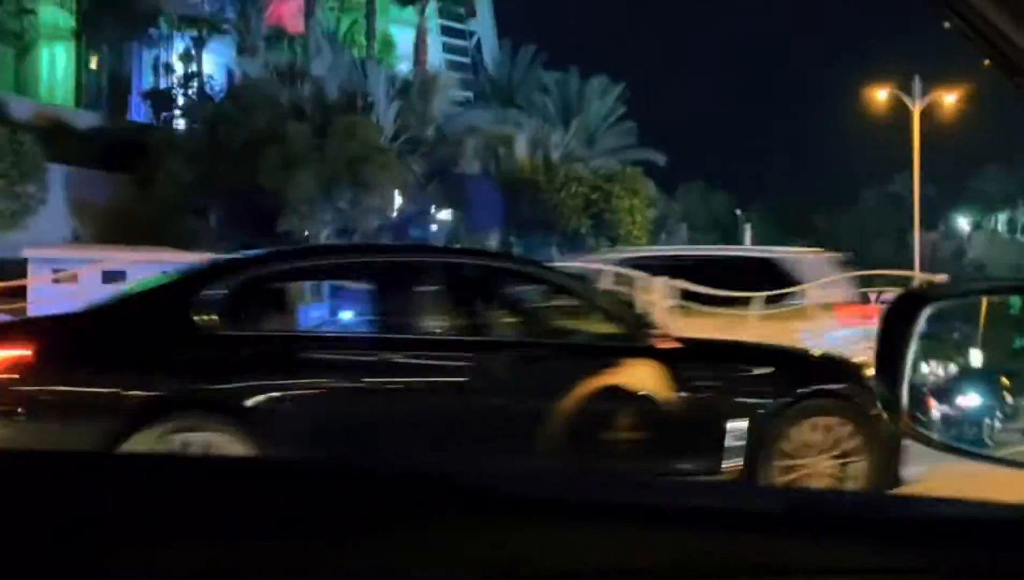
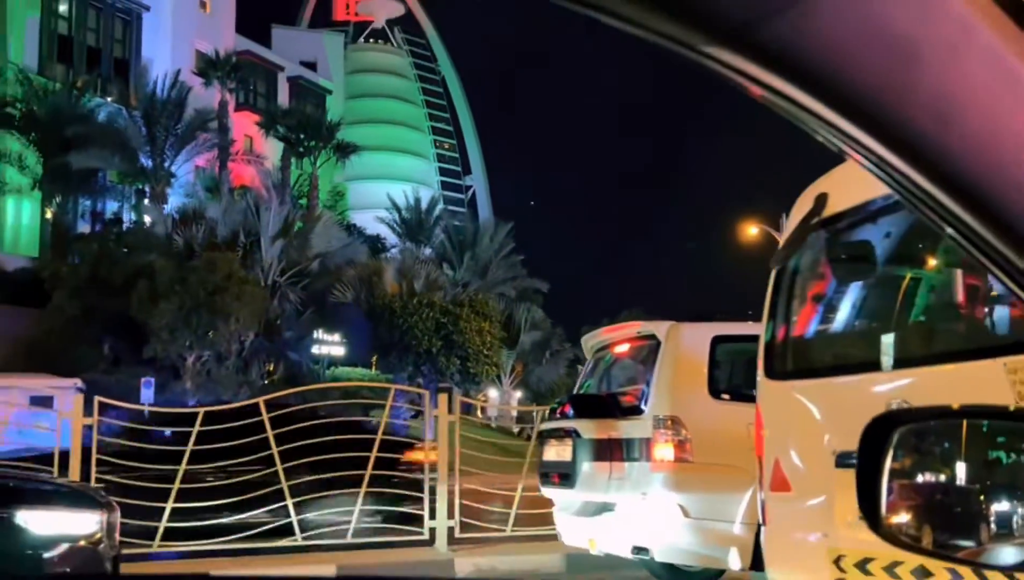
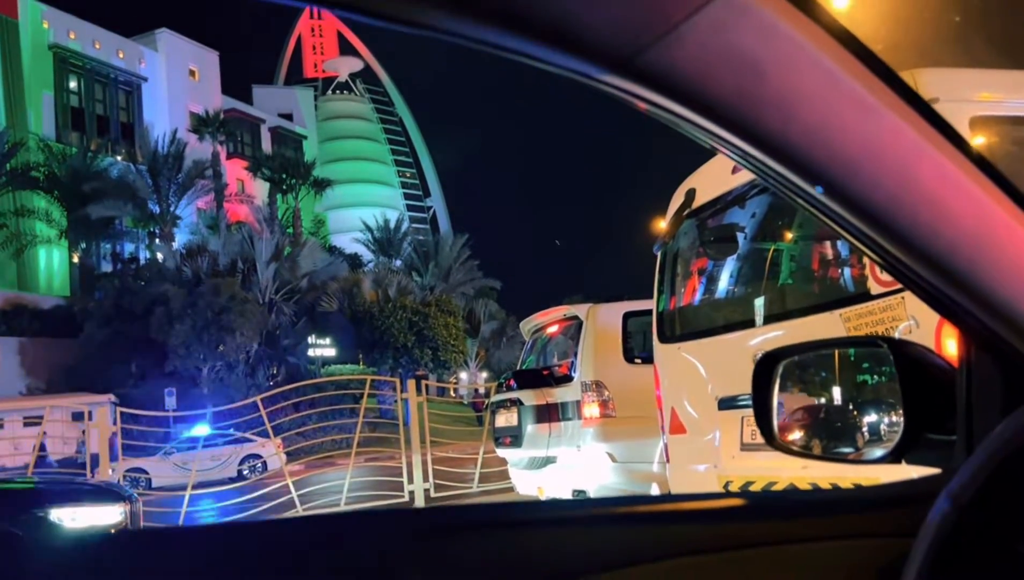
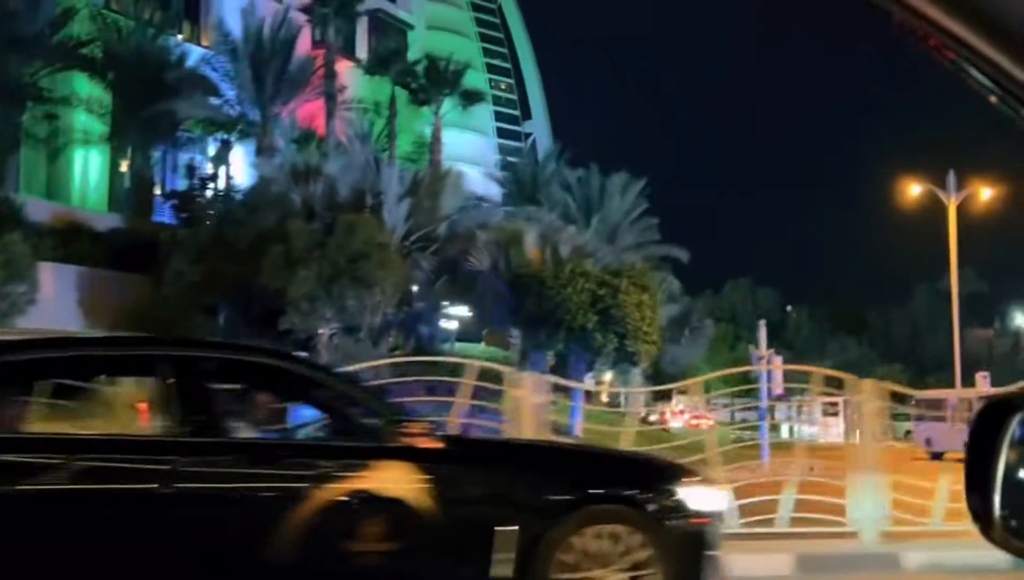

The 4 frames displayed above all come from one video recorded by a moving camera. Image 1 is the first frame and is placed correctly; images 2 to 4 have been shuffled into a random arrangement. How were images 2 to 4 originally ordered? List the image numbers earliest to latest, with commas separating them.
4, 2, 3
